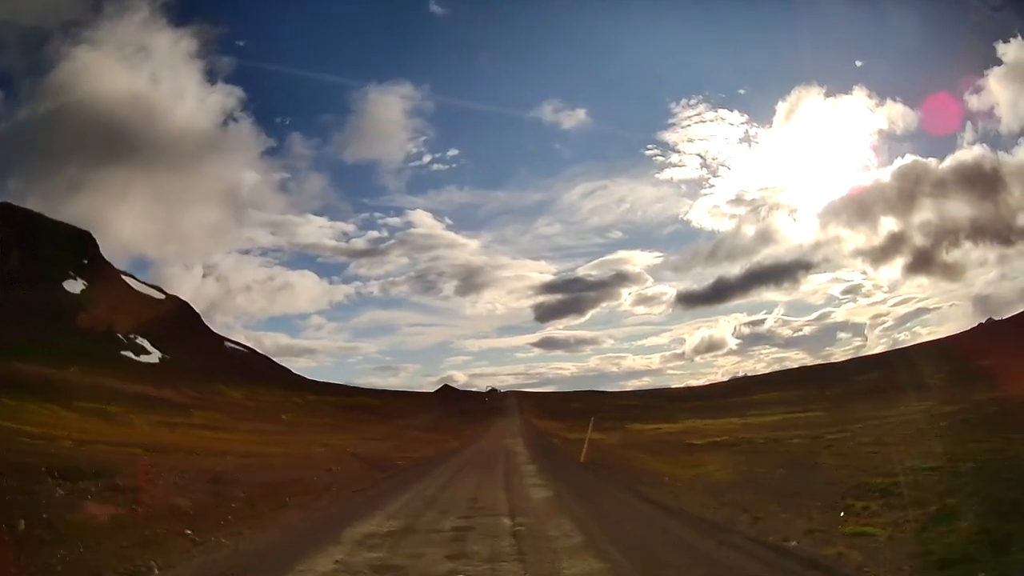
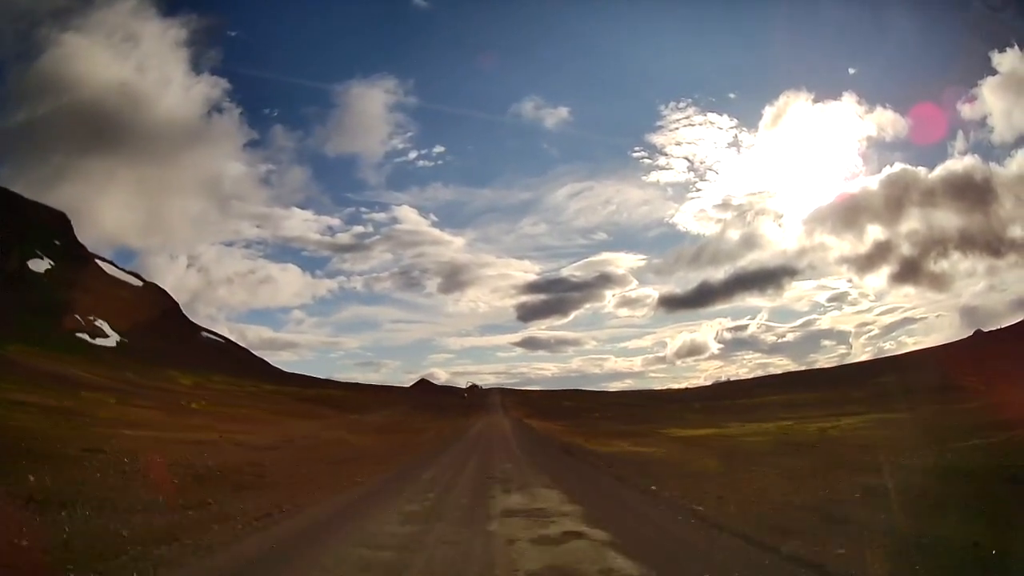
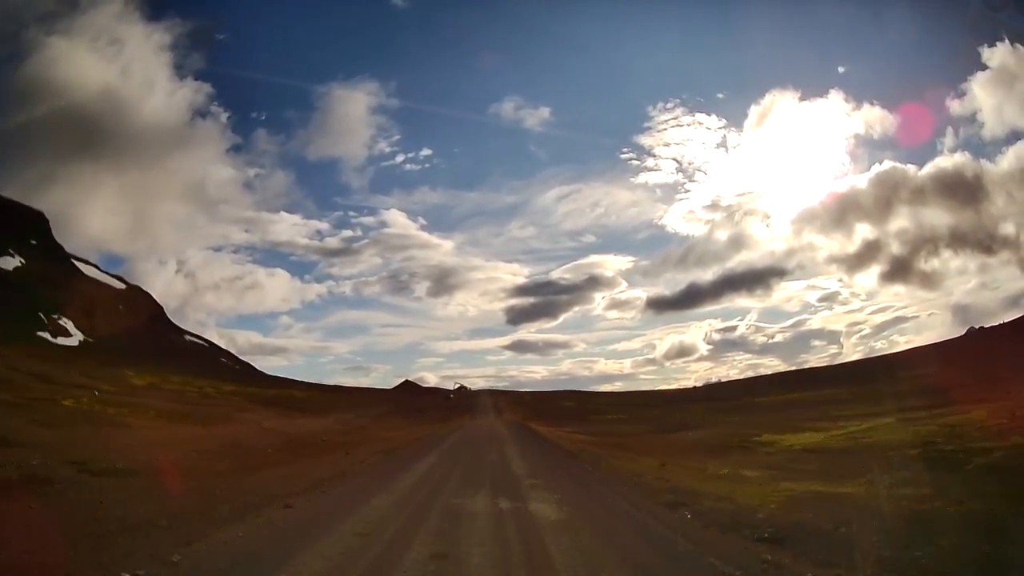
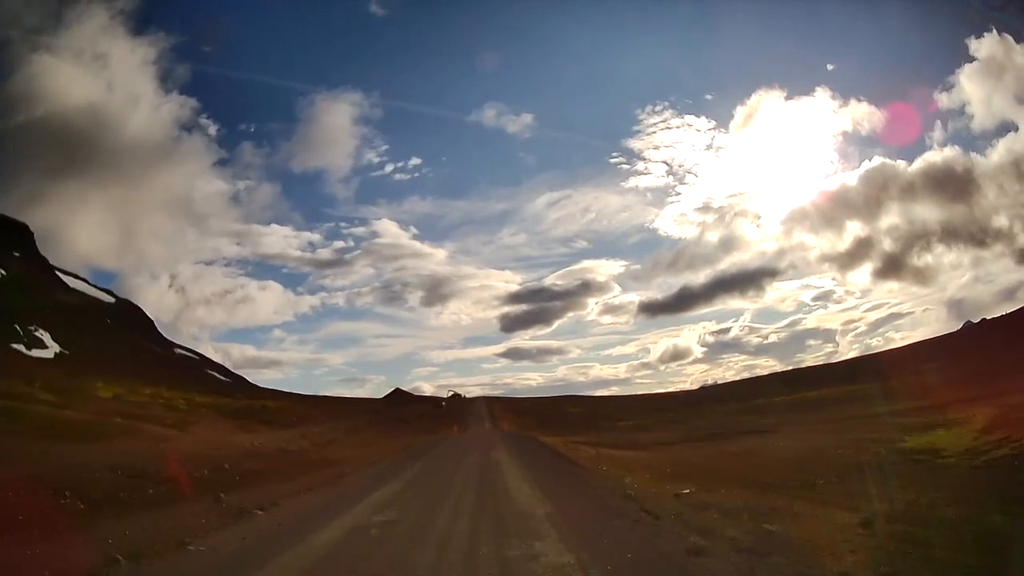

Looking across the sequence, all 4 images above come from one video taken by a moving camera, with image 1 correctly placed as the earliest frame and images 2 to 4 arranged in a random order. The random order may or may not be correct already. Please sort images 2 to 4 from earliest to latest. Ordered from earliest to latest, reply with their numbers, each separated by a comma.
2, 3, 4
